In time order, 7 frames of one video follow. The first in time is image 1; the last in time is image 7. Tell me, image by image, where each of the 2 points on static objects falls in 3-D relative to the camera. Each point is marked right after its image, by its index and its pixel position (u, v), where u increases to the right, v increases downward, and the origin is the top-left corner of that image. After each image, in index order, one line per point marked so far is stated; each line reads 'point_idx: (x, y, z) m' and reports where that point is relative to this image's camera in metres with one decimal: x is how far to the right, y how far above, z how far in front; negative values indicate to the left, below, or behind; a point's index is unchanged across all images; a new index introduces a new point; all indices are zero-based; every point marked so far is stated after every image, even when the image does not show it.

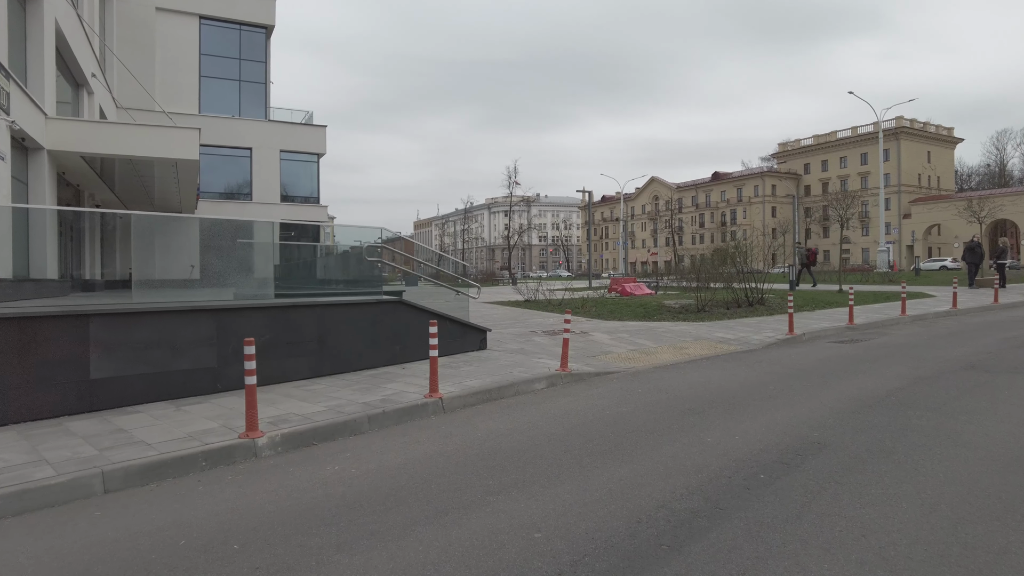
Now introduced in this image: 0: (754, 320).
0: (+5.6, -0.8, +15.0) m
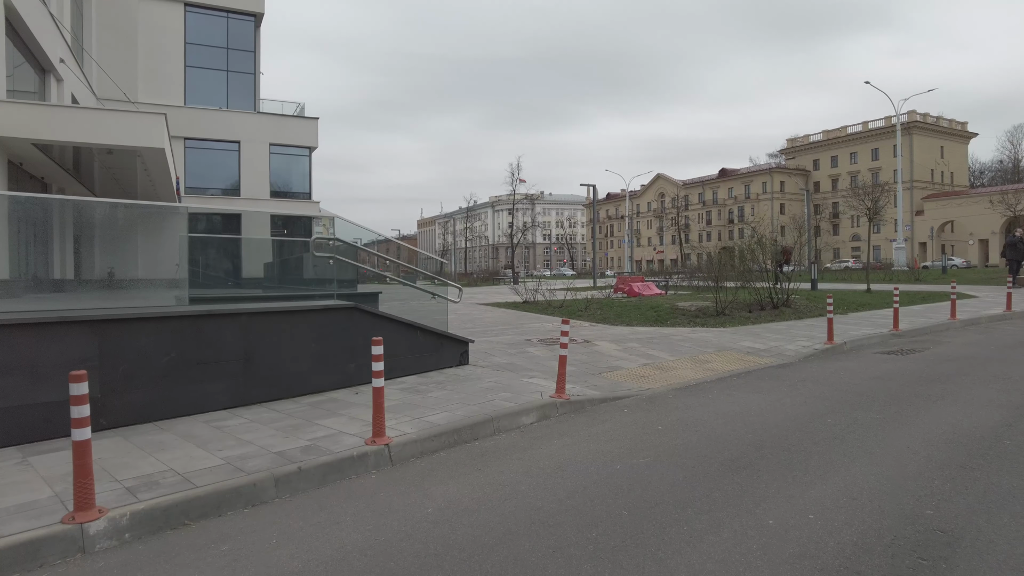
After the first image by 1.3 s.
0: (+5.4, -0.8, +13.0) m
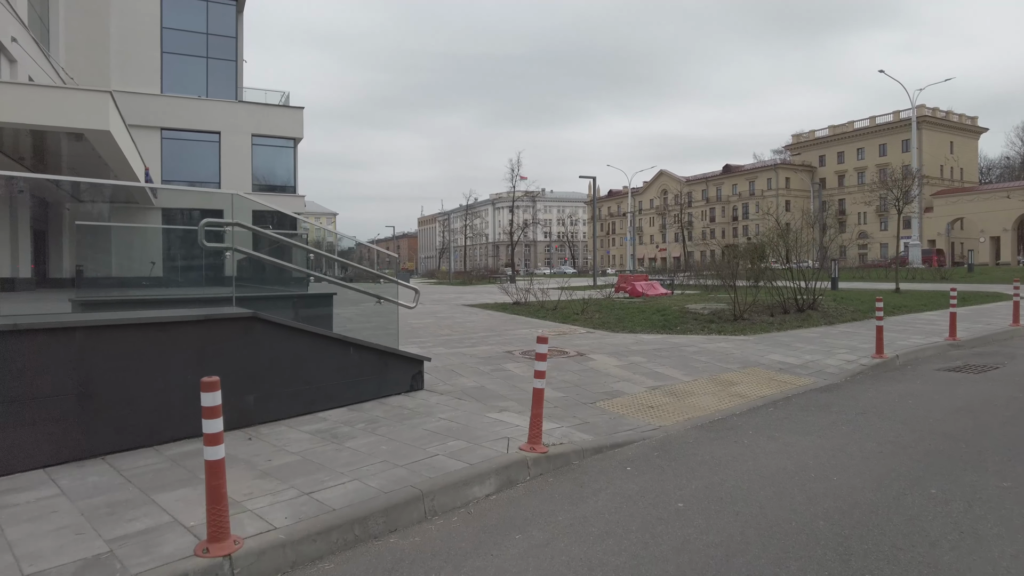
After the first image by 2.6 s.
0: (+5.1, -0.8, +10.9) m
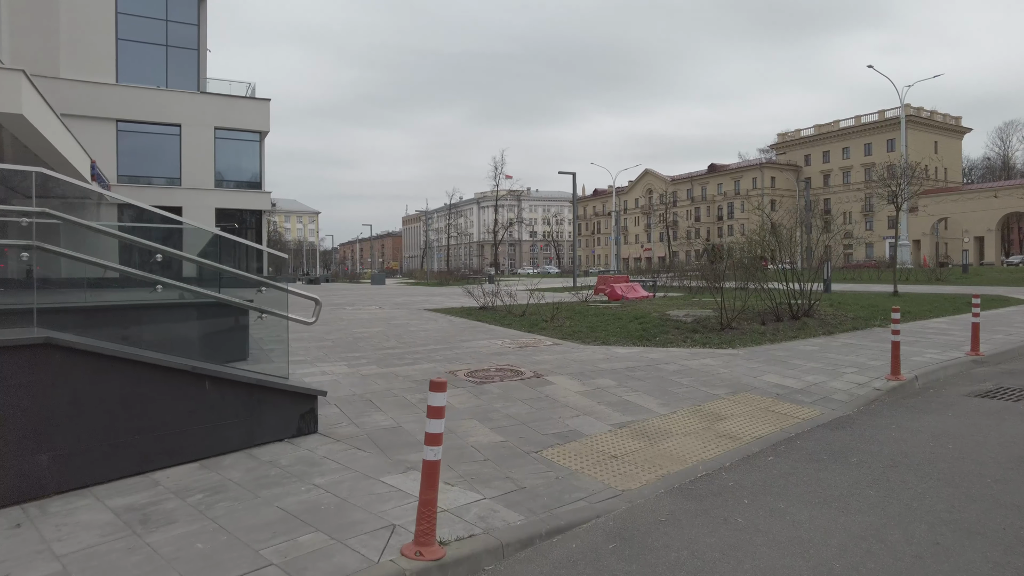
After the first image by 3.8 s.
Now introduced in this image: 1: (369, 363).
0: (+4.4, -0.9, +9.4) m
1: (-2.0, -1.0, +9.0) m
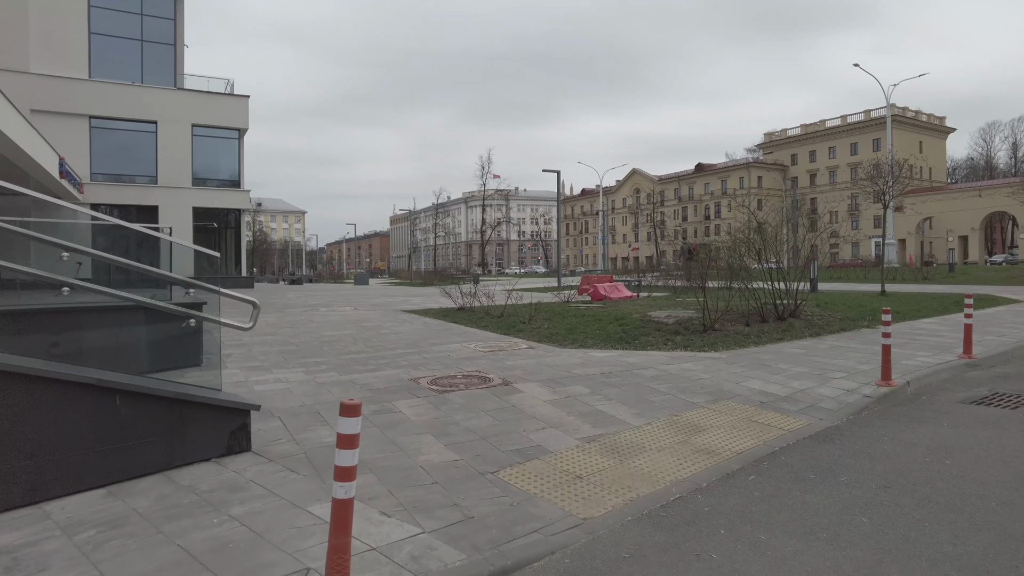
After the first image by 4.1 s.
0: (+4.0, -0.9, +8.9) m
1: (-2.4, -1.1, +8.5) m
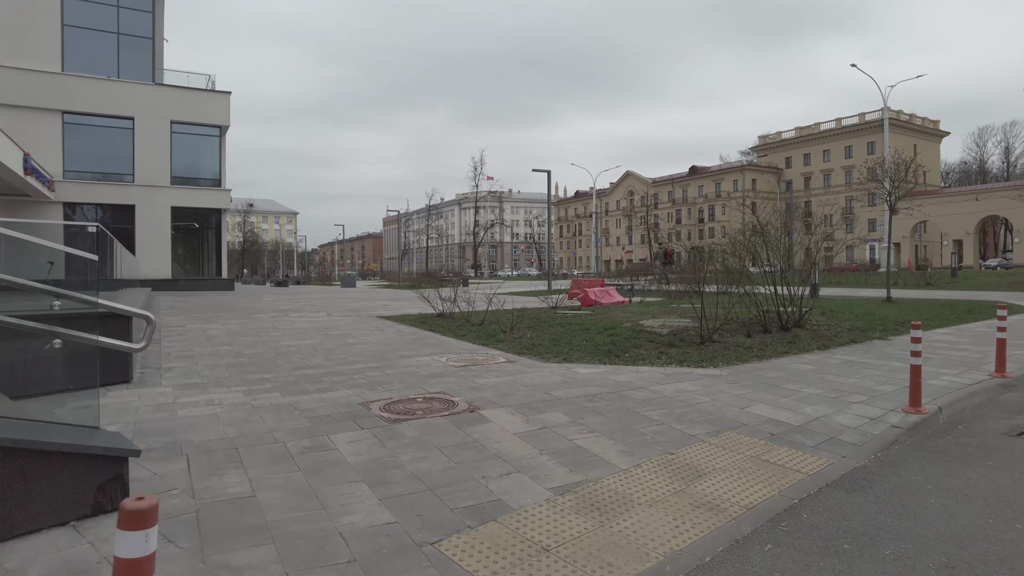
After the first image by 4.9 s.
0: (+3.6, -1.0, +7.9) m
1: (-2.7, -1.1, +7.4) m
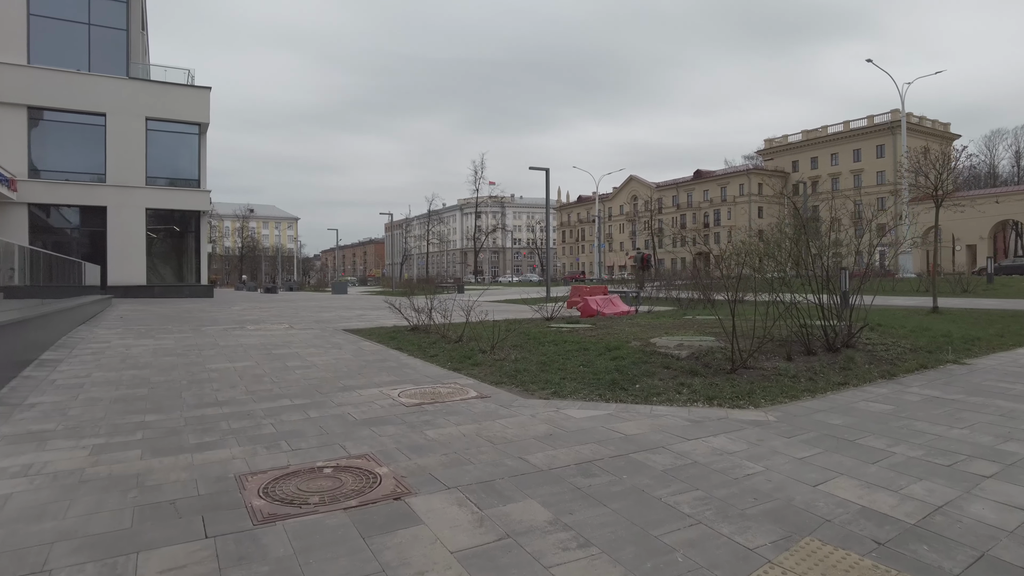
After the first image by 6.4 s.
0: (+3.3, -1.1, +5.7) m
1: (-3.0, -1.2, +5.2) m
